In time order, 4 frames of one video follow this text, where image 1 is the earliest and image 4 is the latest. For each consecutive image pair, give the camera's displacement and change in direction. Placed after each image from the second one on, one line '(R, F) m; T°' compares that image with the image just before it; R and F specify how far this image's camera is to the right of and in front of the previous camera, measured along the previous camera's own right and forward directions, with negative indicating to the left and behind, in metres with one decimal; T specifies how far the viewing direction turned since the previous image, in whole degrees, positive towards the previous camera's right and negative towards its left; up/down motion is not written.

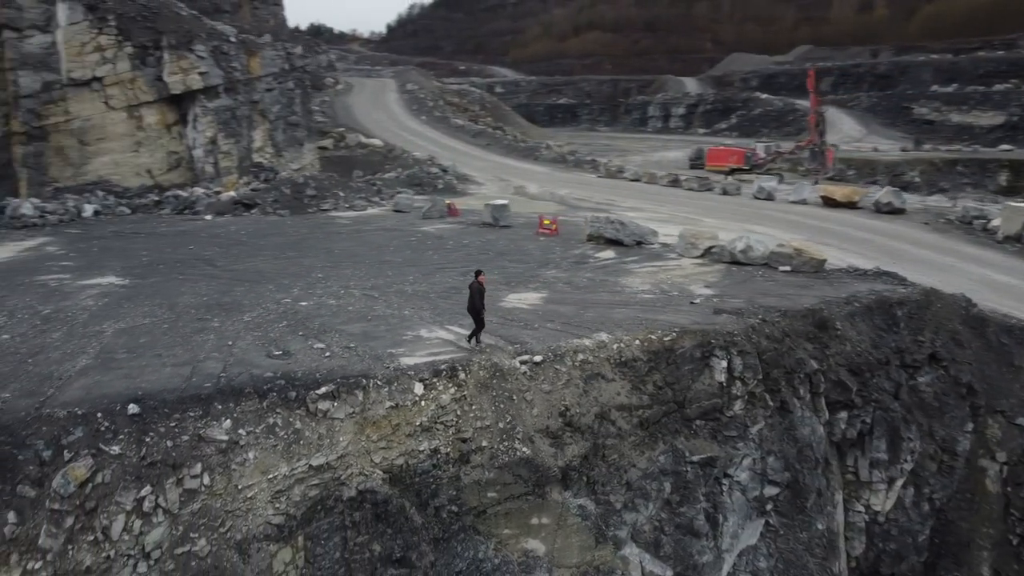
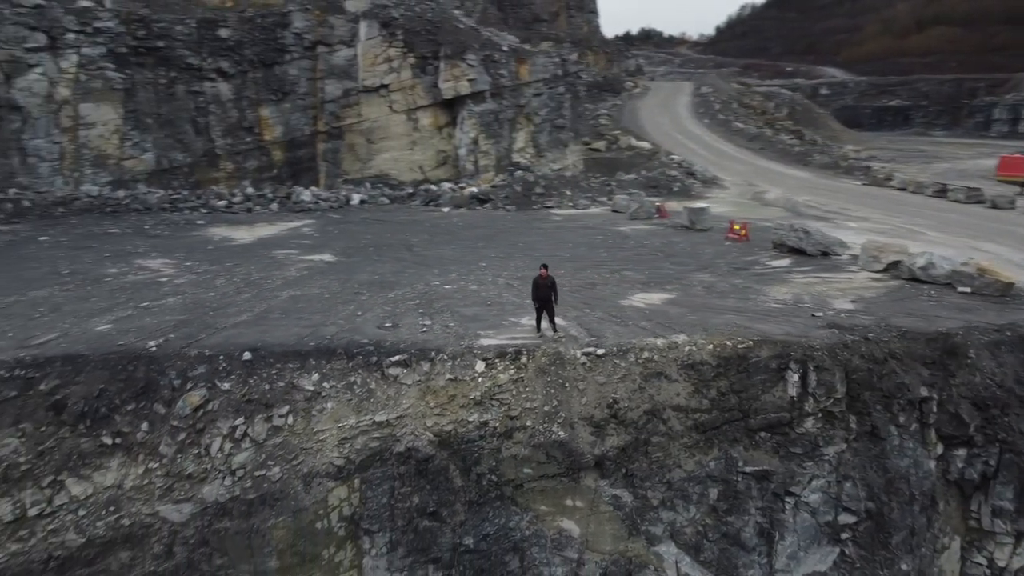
(+1.5, -0.1) m; -21°
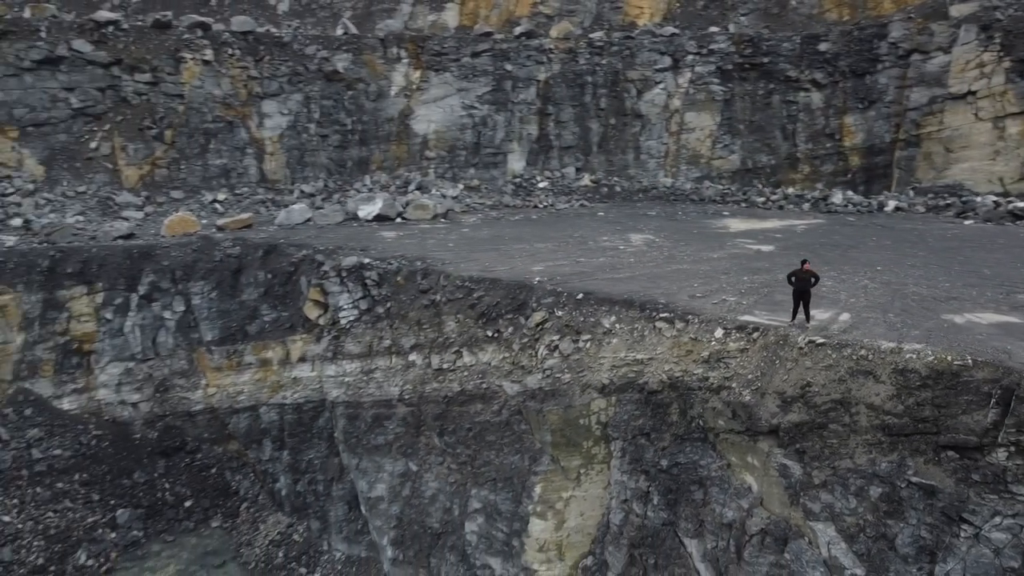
(+3.1, -0.3) m; -45°
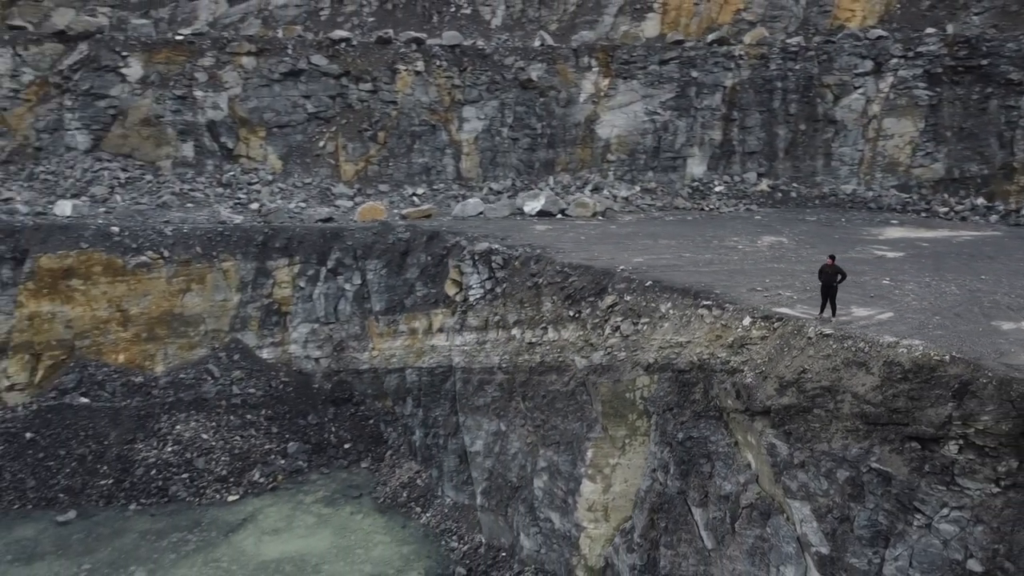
(+1.7, -0.6) m; -17°
